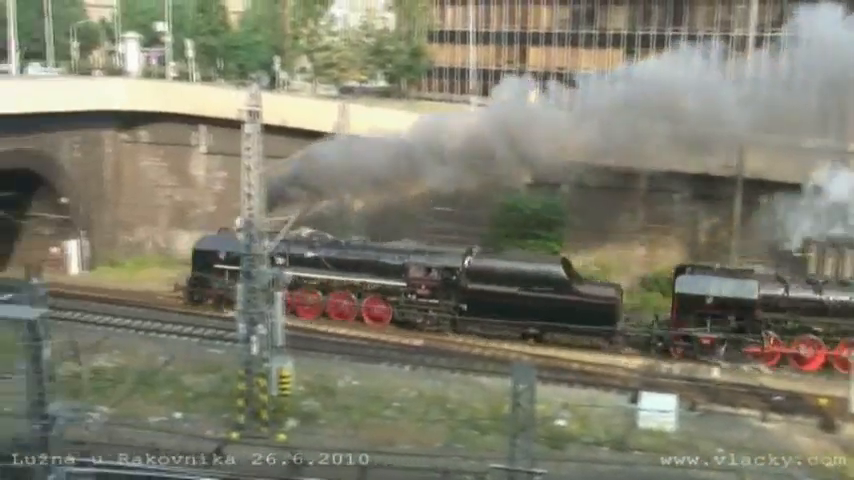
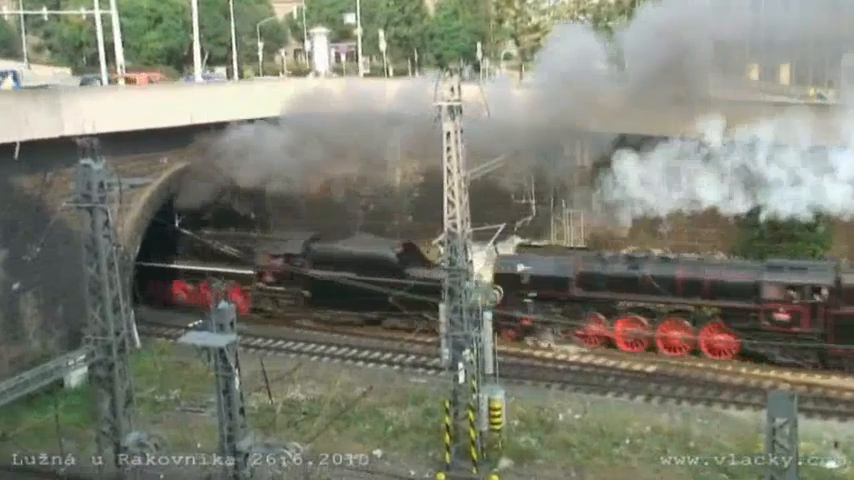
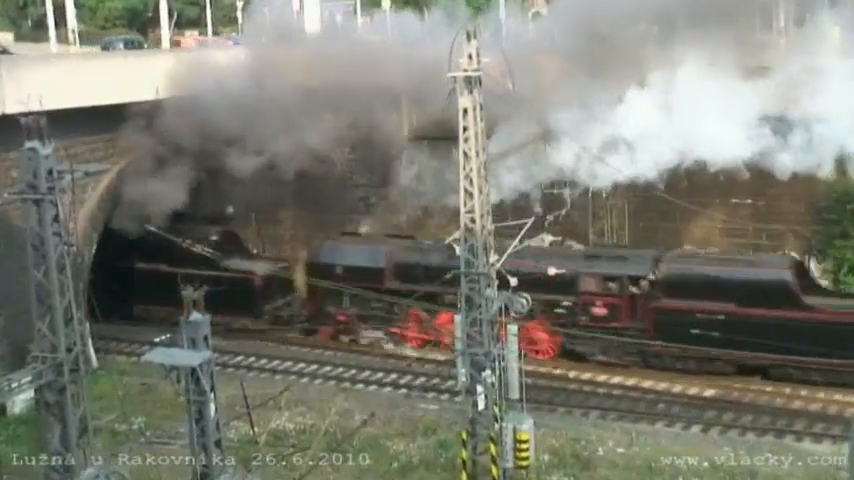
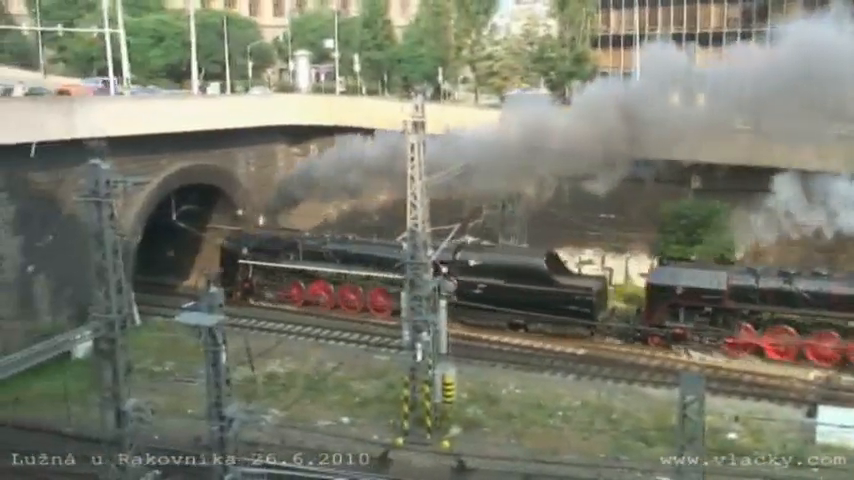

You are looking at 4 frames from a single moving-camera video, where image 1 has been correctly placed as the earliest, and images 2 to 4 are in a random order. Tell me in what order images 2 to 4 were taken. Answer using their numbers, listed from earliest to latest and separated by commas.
4, 2, 3
